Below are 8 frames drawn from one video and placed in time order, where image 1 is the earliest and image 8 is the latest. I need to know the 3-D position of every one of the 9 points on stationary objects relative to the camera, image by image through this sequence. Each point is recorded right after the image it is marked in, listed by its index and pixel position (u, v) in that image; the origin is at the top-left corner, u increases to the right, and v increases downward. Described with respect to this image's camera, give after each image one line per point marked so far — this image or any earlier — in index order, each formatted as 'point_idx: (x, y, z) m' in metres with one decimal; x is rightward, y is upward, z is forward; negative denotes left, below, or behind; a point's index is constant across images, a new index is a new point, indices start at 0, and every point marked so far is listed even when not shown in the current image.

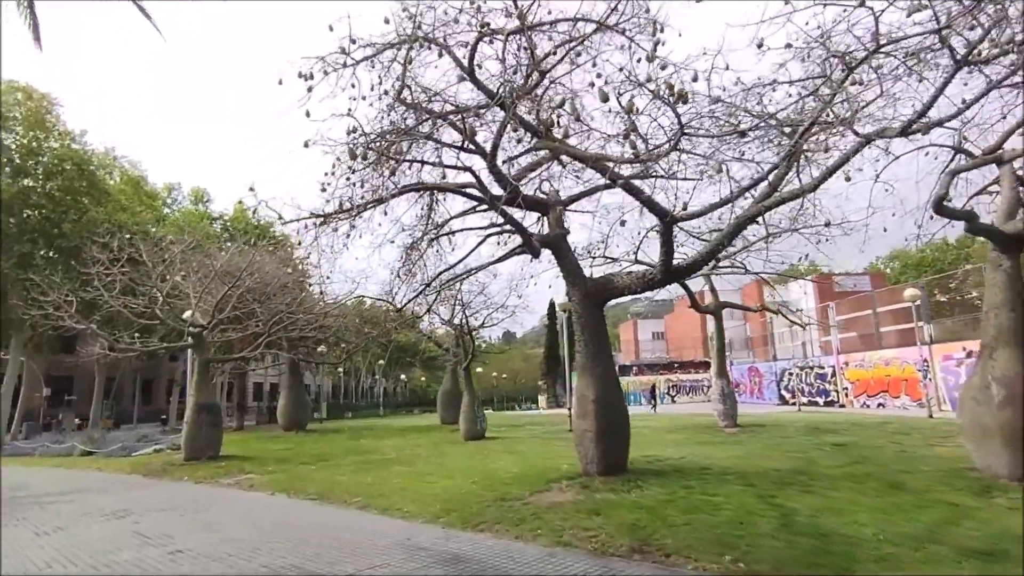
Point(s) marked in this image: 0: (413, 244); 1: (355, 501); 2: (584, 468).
0: (-1.7, +0.7, +10.0) m
1: (-2.1, -2.9, +8.1) m
2: (+1.0, -2.4, +8.1) m
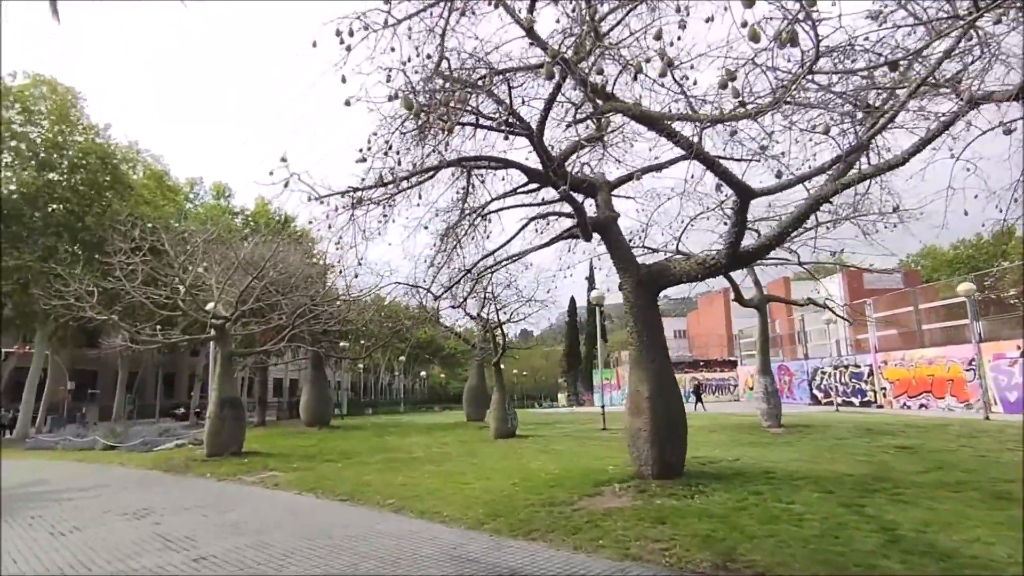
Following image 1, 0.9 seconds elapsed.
0: (-1.0, +0.9, +9.4) m
1: (-1.5, -2.7, +7.6) m
2: (+1.6, -2.3, +7.5) m
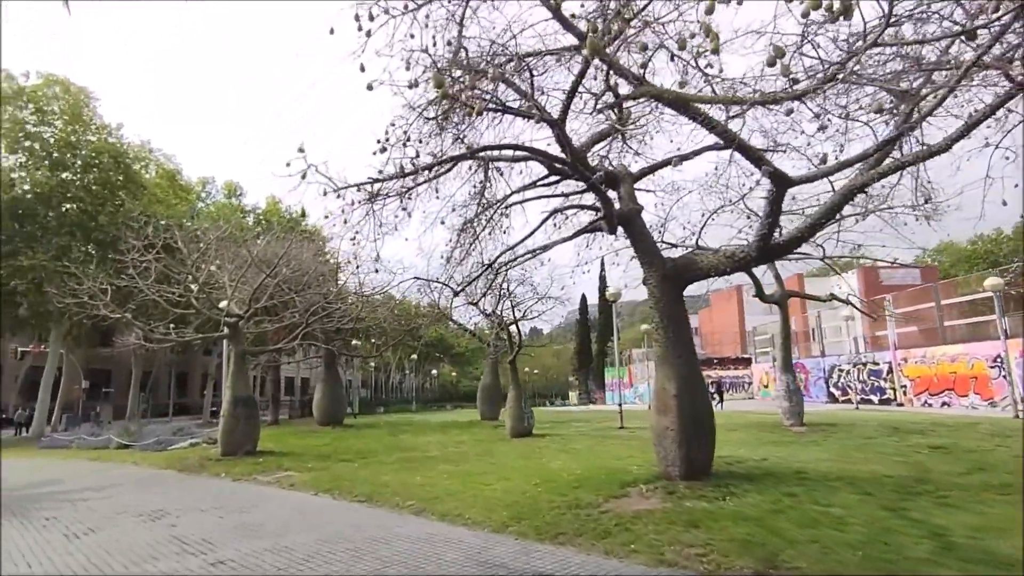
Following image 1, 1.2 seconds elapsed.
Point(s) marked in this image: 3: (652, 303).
0: (-0.7, +1.0, +9.2) m
1: (-1.3, -2.7, +7.4) m
2: (+1.9, -2.2, +7.2) m
3: (+1.8, -0.2, +7.6) m
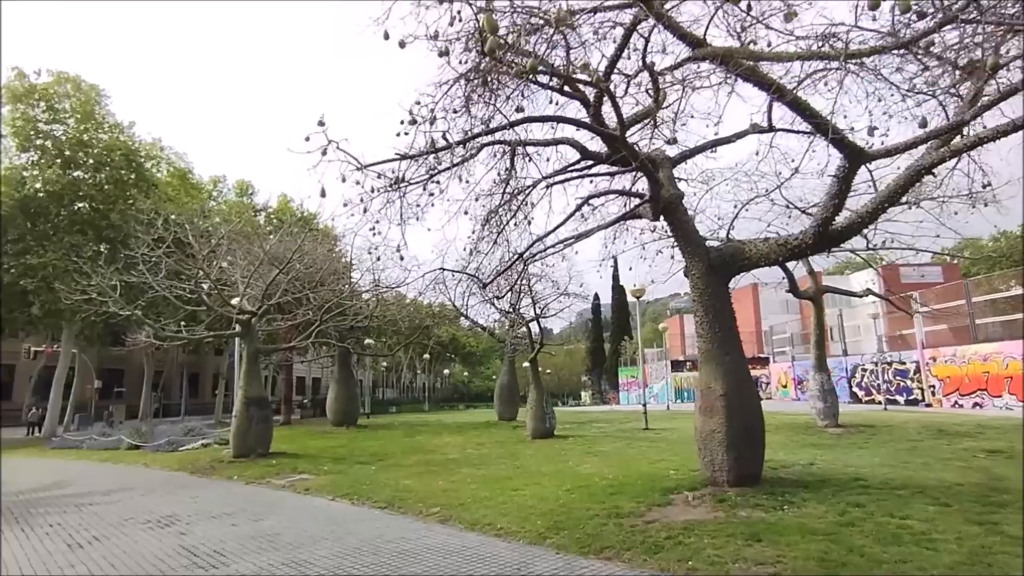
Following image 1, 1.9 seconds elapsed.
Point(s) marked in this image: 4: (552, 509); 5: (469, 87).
0: (-0.3, +1.1, +8.7) m
1: (-0.9, -2.6, +6.9) m
2: (+2.2, -2.1, +6.7) m
3: (+2.2, -0.1, +7.0) m
4: (+0.4, -2.4, +6.6) m
5: (-0.5, +2.2, +6.6) m
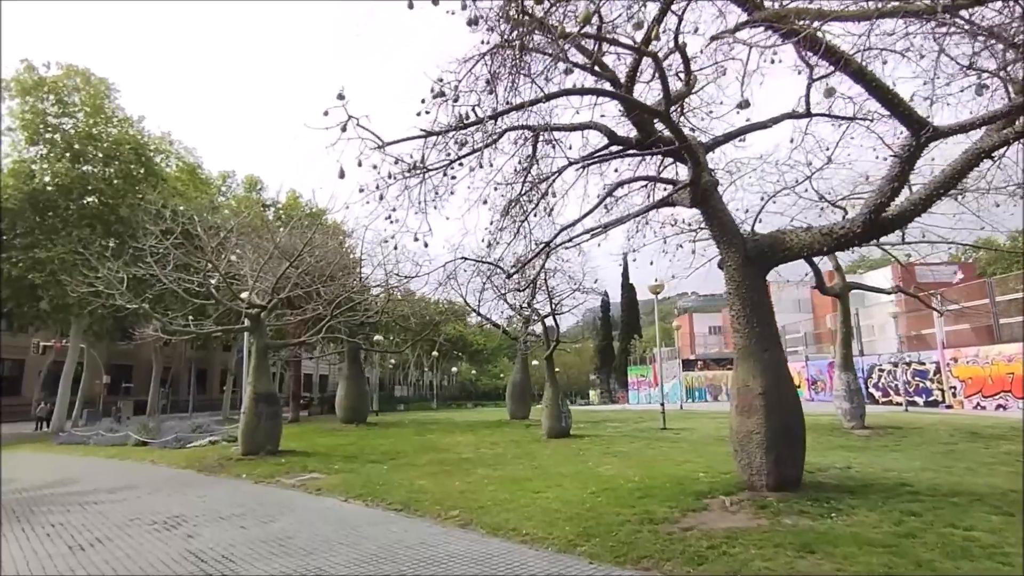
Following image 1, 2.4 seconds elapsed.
0: (-0.1, +1.2, +8.3) m
1: (-0.6, -2.5, +6.5) m
2: (+2.5, -2.0, +6.3) m
3: (+2.4, 0.0, +6.6) m
4: (+0.7, -2.3, +6.2) m
5: (-0.2, +2.3, +6.2) m
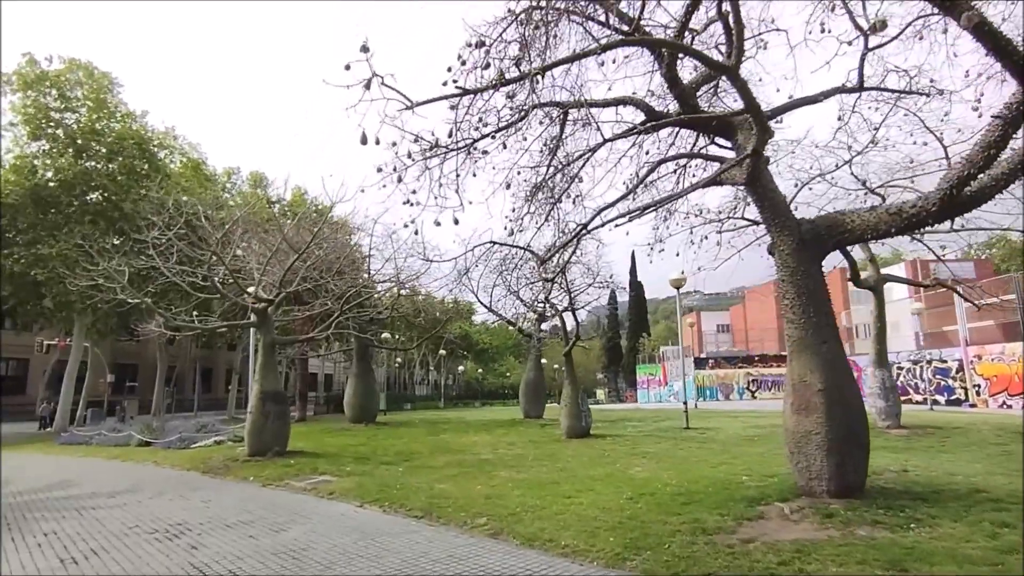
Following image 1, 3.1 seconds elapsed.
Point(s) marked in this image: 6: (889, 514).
0: (+0.3, +1.3, +7.7) m
1: (-0.3, -2.4, +6.0) m
2: (+2.8, -1.9, +5.7) m
3: (+2.8, +0.1, +6.1) m
4: (+1.0, -2.2, +5.6) m
5: (+0.1, +2.5, +5.6) m
6: (+3.2, -1.9, +5.0) m
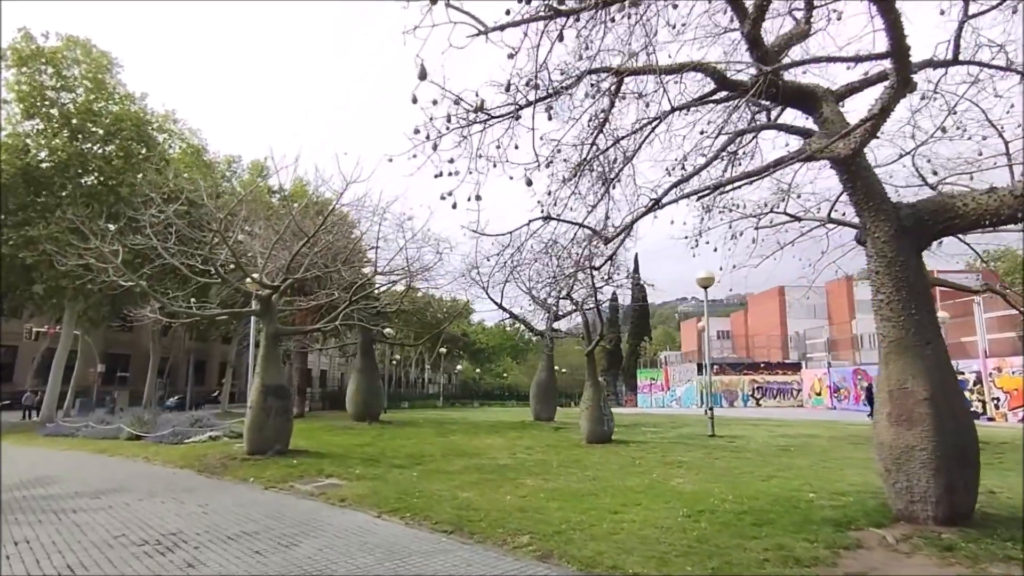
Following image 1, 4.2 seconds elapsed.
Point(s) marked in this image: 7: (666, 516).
0: (+0.8, +1.4, +7.0) m
1: (+0.1, -2.2, +5.2) m
2: (+3.2, -1.8, +4.9) m
3: (+3.2, +0.2, +5.3) m
4: (+1.4, -2.1, +4.8) m
5: (+0.7, +2.6, +4.9) m
6: (+3.6, -1.9, +4.2) m
7: (+1.5, -2.3, +5.9) m
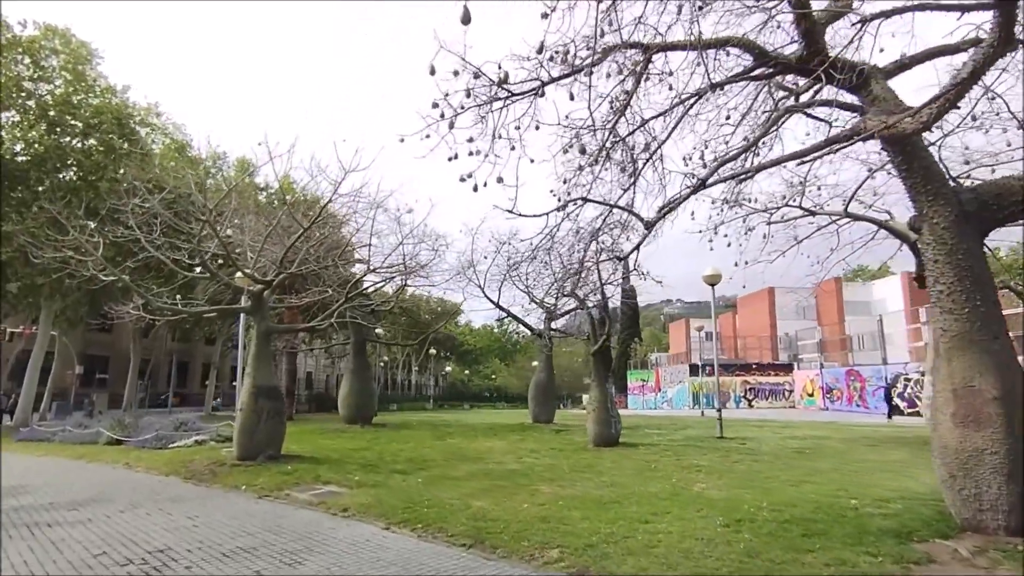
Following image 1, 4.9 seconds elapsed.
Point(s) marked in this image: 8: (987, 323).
0: (+1.0, +1.5, +6.5) m
1: (+0.3, -2.1, +4.7) m
2: (+3.5, -1.7, +4.5) m
3: (+3.5, +0.3, +4.9) m
4: (+1.7, -2.0, +4.4) m
5: (+0.9, +2.7, +4.4) m
6: (+3.8, -1.8, +3.8) m
7: (+1.7, -2.2, +5.4) m
8: (+3.7, -0.3, +4.6) m
